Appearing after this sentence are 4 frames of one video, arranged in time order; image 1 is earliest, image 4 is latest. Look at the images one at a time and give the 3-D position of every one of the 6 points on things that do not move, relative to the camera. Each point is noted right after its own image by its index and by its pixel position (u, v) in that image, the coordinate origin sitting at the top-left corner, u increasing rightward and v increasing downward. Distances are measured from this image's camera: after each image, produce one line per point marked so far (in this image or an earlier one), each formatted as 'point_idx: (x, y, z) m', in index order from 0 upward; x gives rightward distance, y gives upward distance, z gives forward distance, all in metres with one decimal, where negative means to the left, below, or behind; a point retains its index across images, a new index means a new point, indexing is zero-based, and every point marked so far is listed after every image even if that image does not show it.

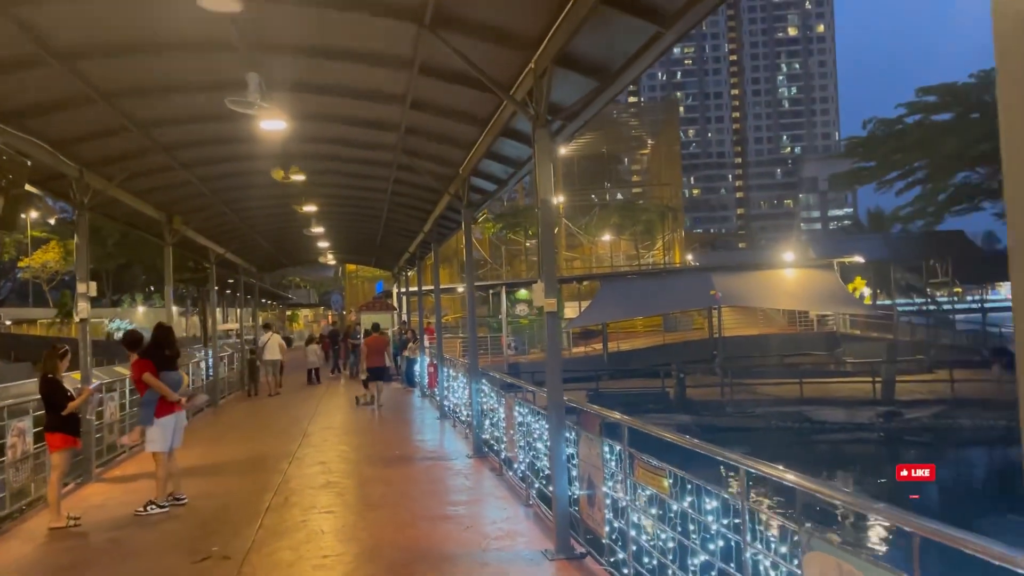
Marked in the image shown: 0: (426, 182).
0: (-1.1, +1.4, +10.8) m
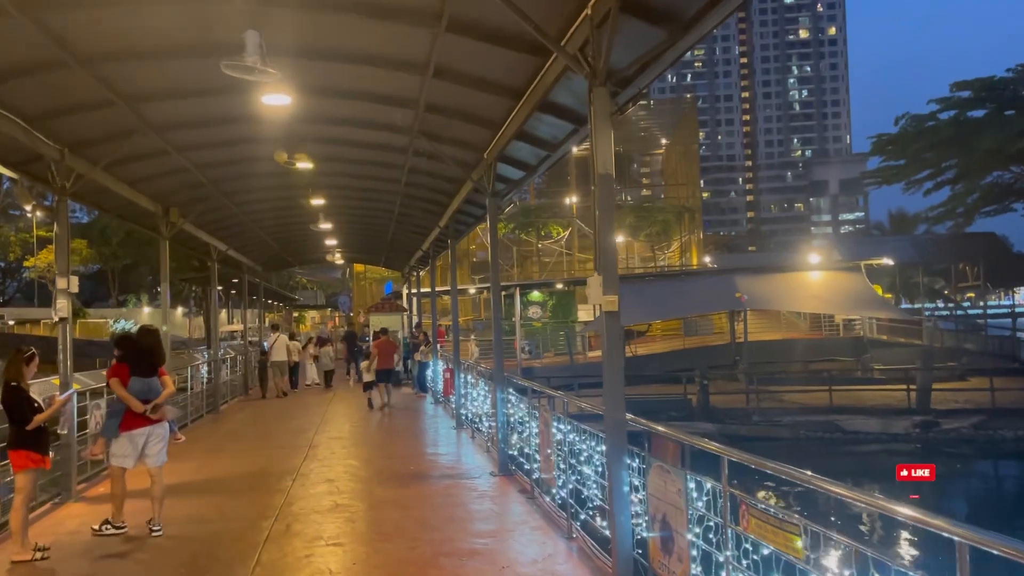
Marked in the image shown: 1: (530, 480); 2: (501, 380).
0: (-0.8, +1.4, +9.8) m
1: (+0.2, -1.7, +7.4) m
2: (-0.1, -0.9, +8.1) m
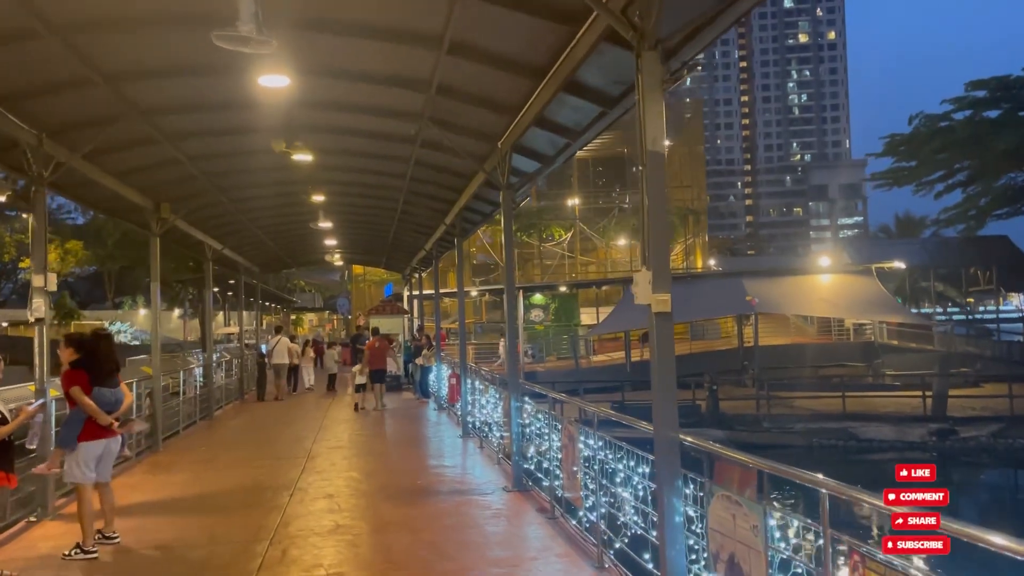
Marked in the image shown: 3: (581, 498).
0: (-0.6, +1.4, +9.2) m
1: (+0.3, -1.7, +6.8) m
2: (0.0, -0.9, +7.5) m
3: (+0.4, -1.3, +5.4) m
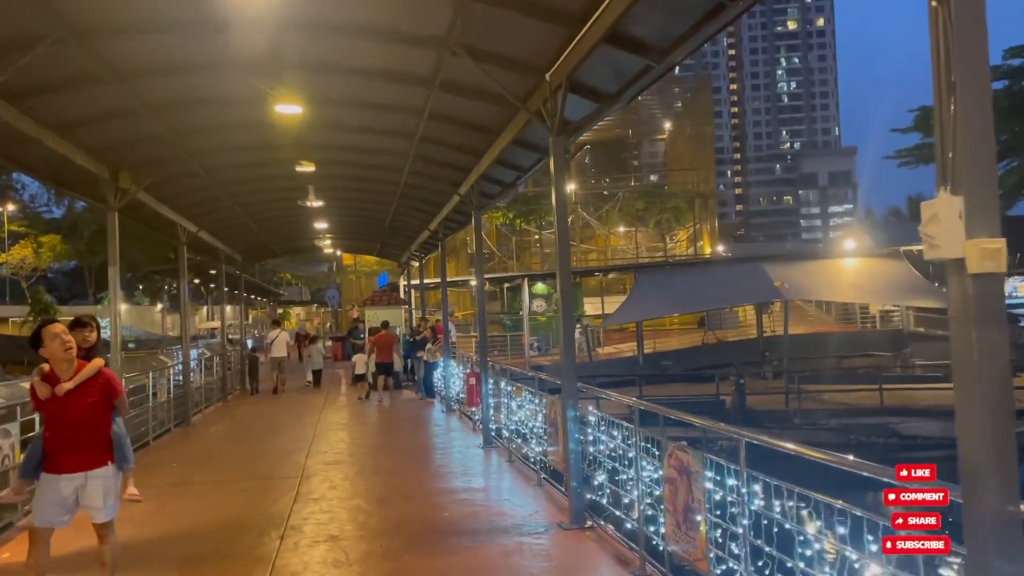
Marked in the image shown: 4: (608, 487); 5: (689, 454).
0: (-0.3, +1.6, +7.5) m
1: (+0.7, -1.5, +5.1) m
2: (+0.4, -0.7, +5.8) m
3: (+0.9, -1.2, +3.7) m
4: (+0.6, -1.2, +5.3) m
5: (+0.8, -0.8, +3.9) m
